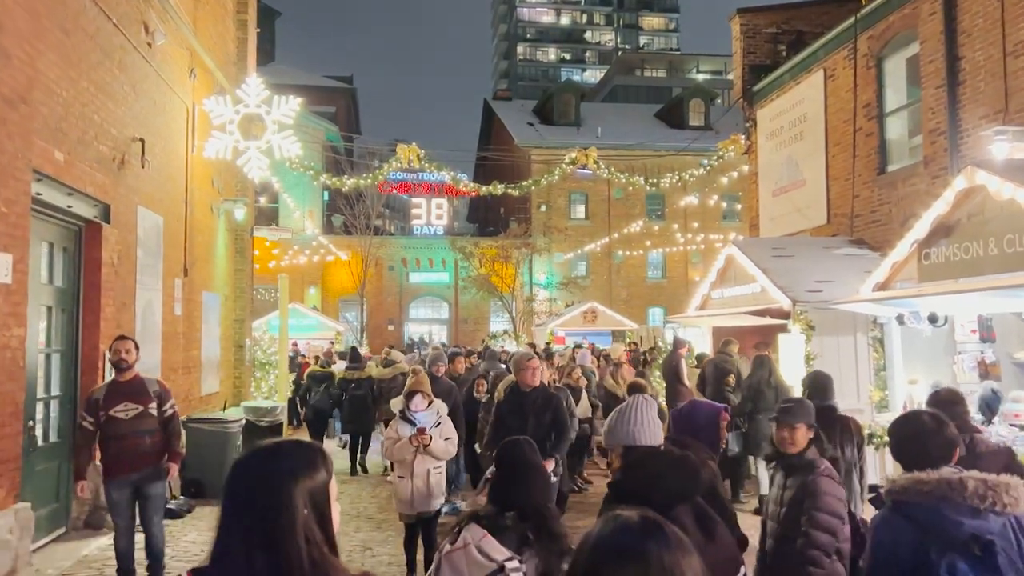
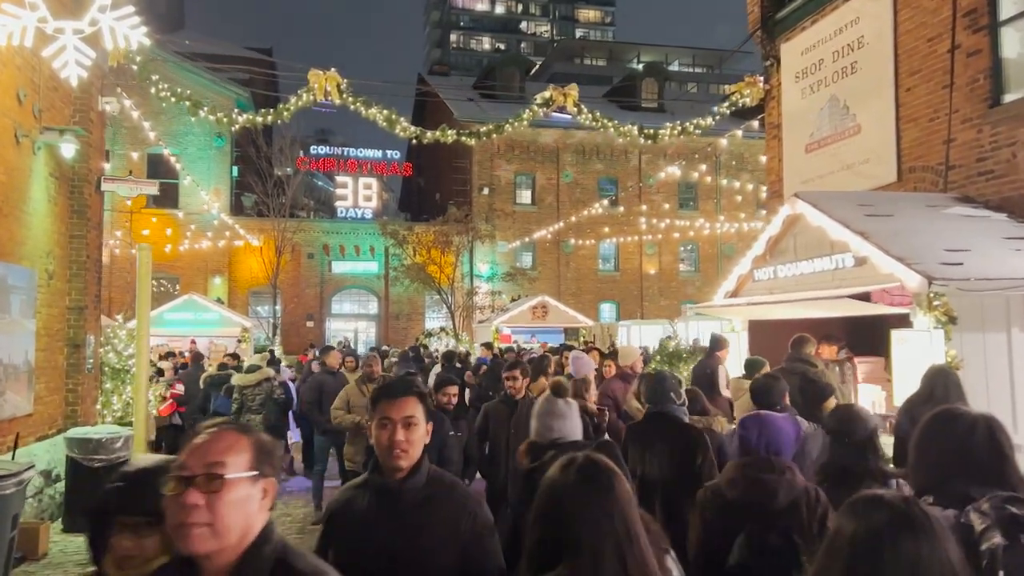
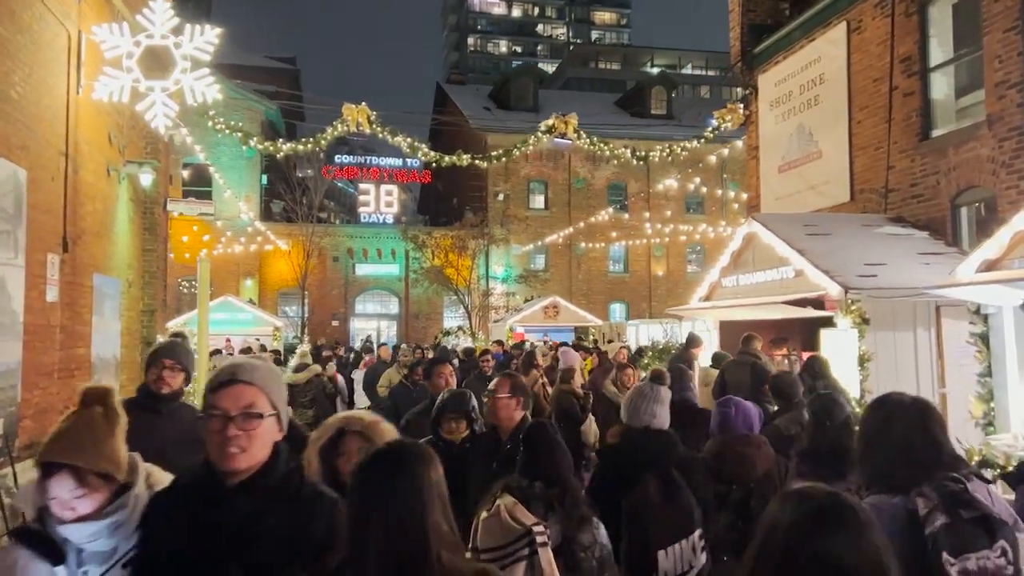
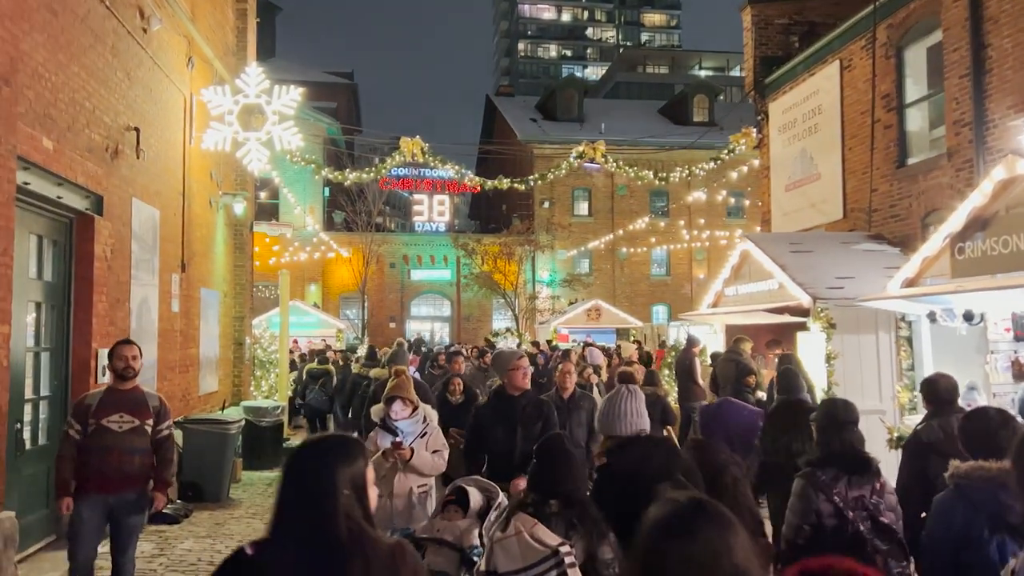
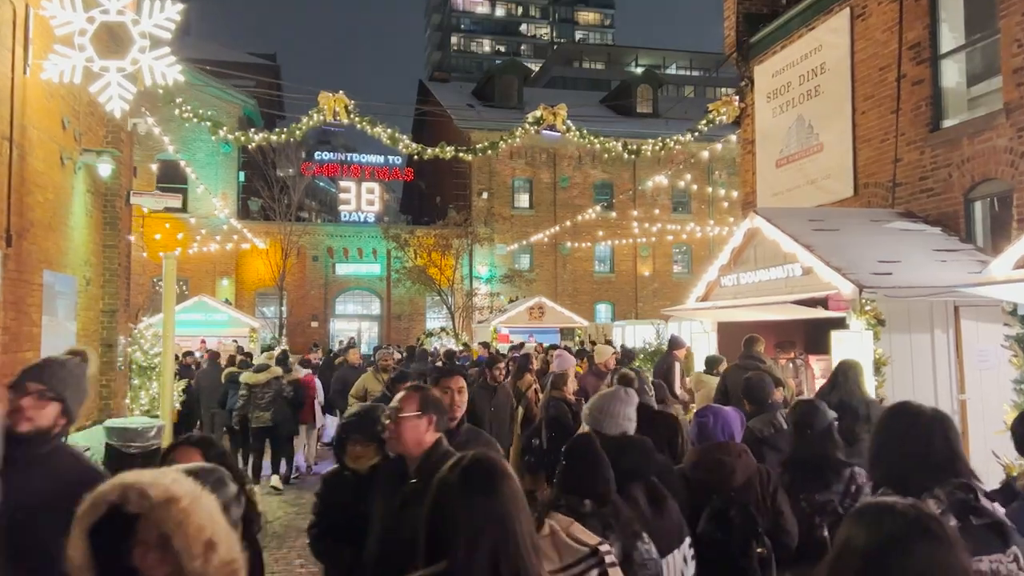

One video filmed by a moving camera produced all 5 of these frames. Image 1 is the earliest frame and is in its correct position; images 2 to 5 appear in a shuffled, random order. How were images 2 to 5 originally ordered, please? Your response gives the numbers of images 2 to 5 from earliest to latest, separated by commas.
4, 3, 5, 2
